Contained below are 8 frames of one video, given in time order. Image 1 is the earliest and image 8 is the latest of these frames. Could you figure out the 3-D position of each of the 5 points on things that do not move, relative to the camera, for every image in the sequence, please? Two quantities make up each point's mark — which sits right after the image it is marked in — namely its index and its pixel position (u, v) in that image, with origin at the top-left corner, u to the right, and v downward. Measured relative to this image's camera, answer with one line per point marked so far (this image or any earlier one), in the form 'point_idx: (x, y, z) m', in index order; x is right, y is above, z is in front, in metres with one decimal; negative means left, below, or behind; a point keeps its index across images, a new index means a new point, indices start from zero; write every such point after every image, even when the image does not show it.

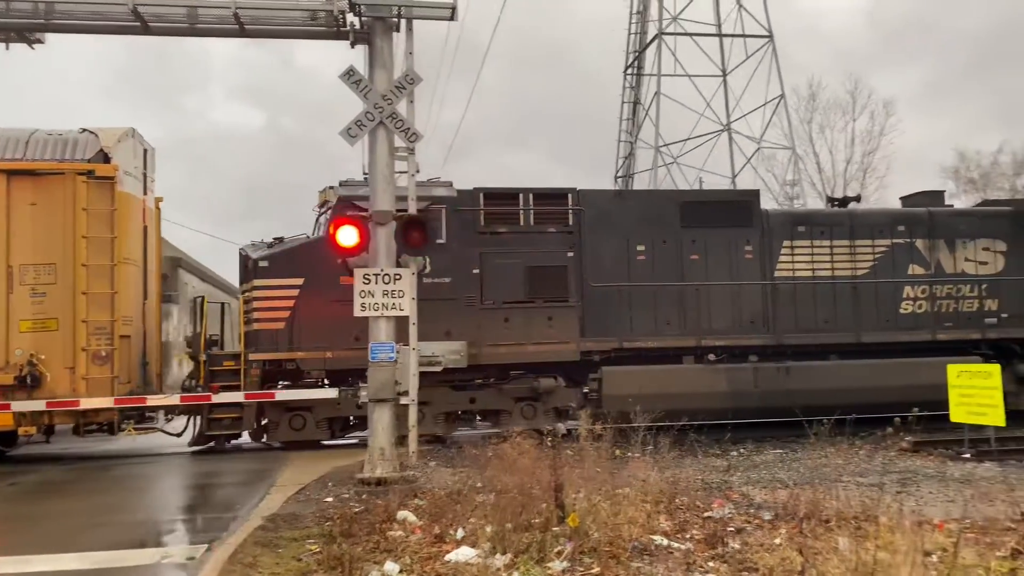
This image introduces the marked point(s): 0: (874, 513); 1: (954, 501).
0: (+3.1, -1.9, +6.0) m
1: (+3.9, -1.9, +6.2) m
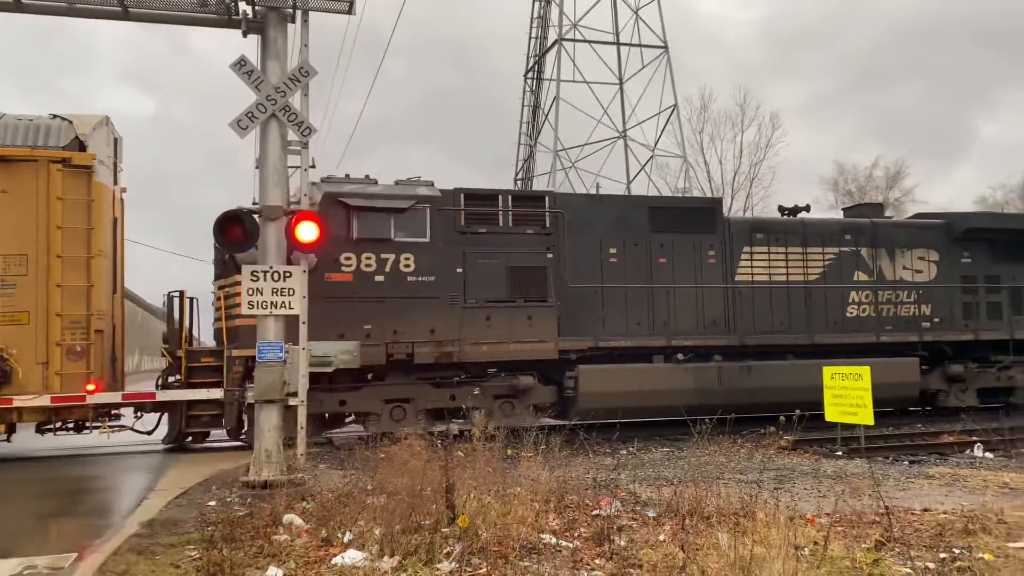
0: (+2.1, -2.0, +6.2) m
1: (+2.9, -1.9, +6.4) m
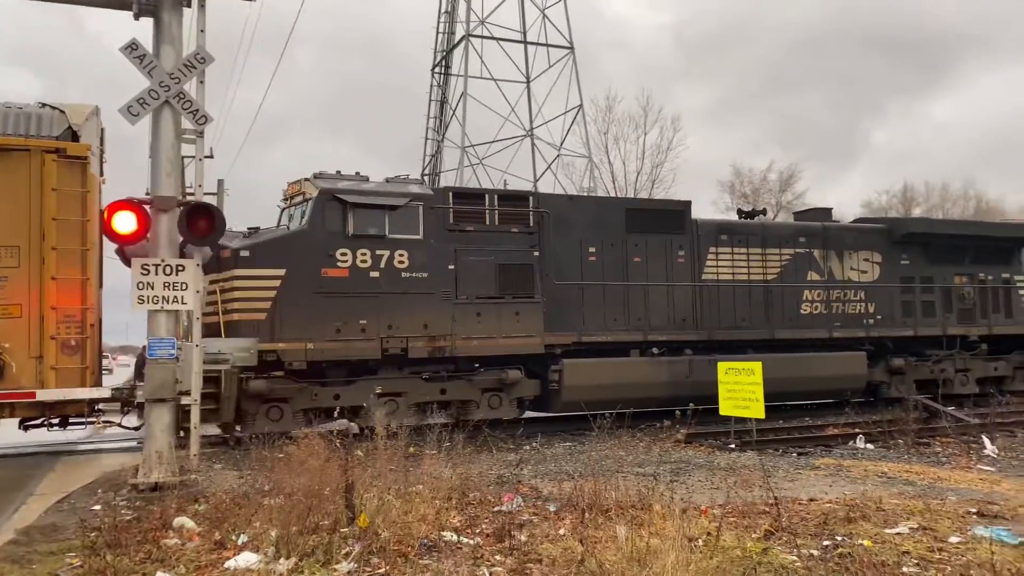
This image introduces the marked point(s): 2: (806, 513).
0: (+1.2, -1.9, +6.3) m
1: (+1.9, -1.9, +6.6) m
2: (+2.6, -2.0, +6.3) m
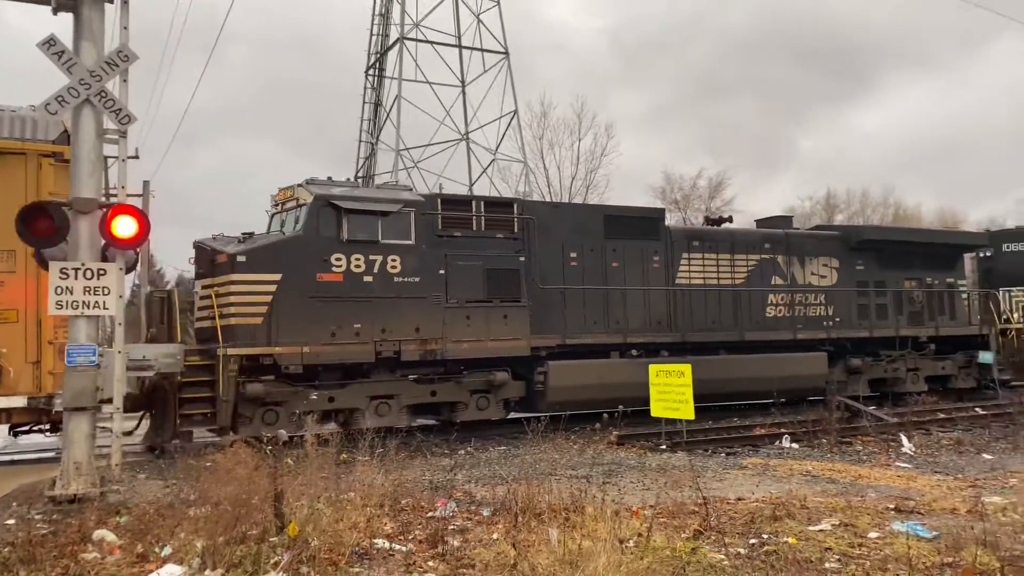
0: (+0.6, -2.0, +6.4) m
1: (+1.3, -1.9, +6.7) m
2: (+2.0, -2.1, +6.4) m
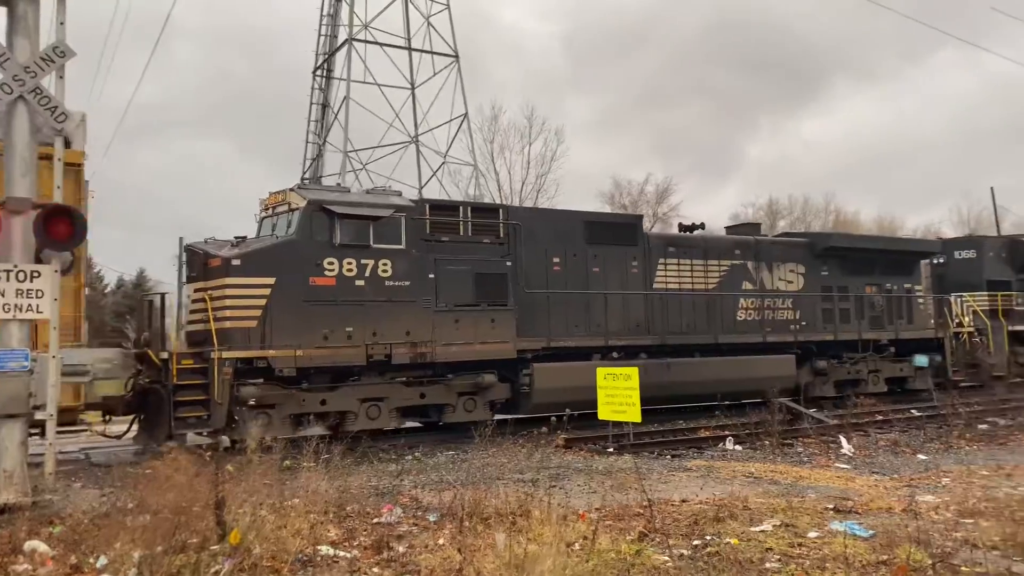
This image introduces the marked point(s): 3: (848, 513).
0: (+0.1, -2.0, +6.4) m
1: (+0.8, -2.0, +6.7) m
2: (+1.5, -2.1, +6.5) m
3: (+3.1, -2.0, +6.4) m
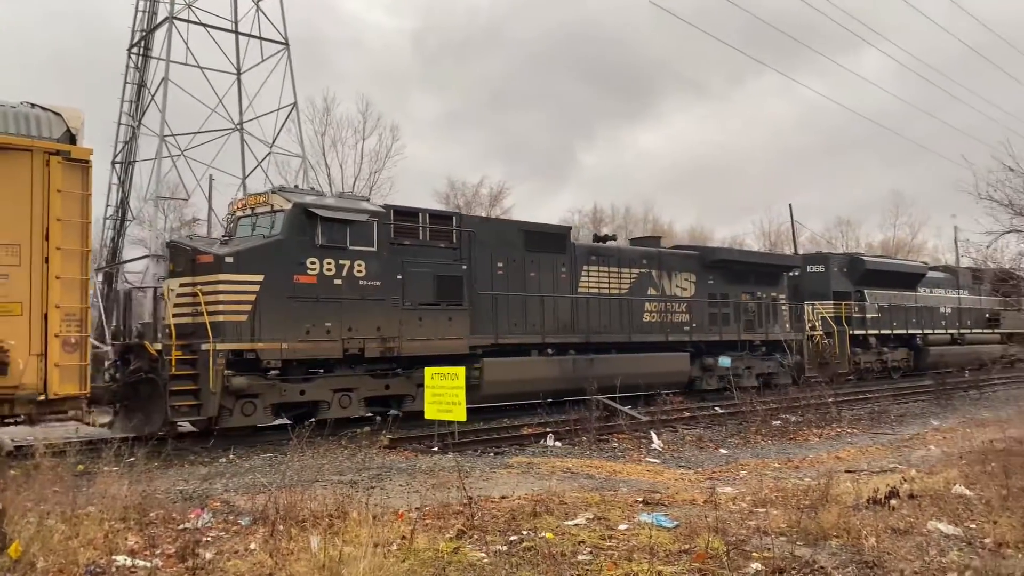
0: (-1.5, -2.0, +6.3) m
1: (-0.9, -2.0, +6.7) m
2: (-0.1, -2.1, +6.6) m
3: (+1.4, -2.1, +6.7) m
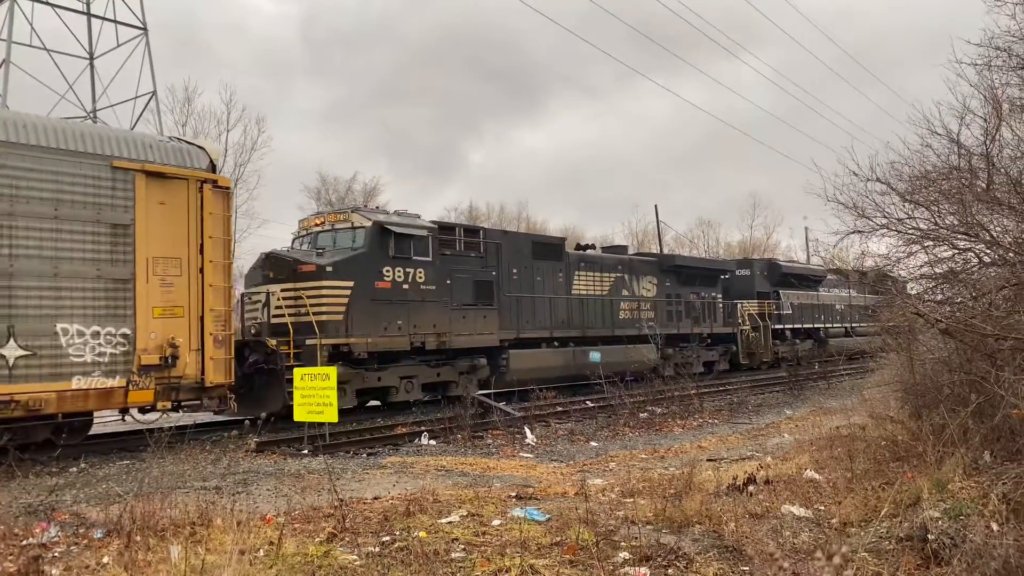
0: (-2.6, -2.0, +6.0) m
1: (-2.1, -1.9, +6.5) m
2: (-1.3, -2.1, +6.5) m
3: (+0.2, -2.1, +6.8) m
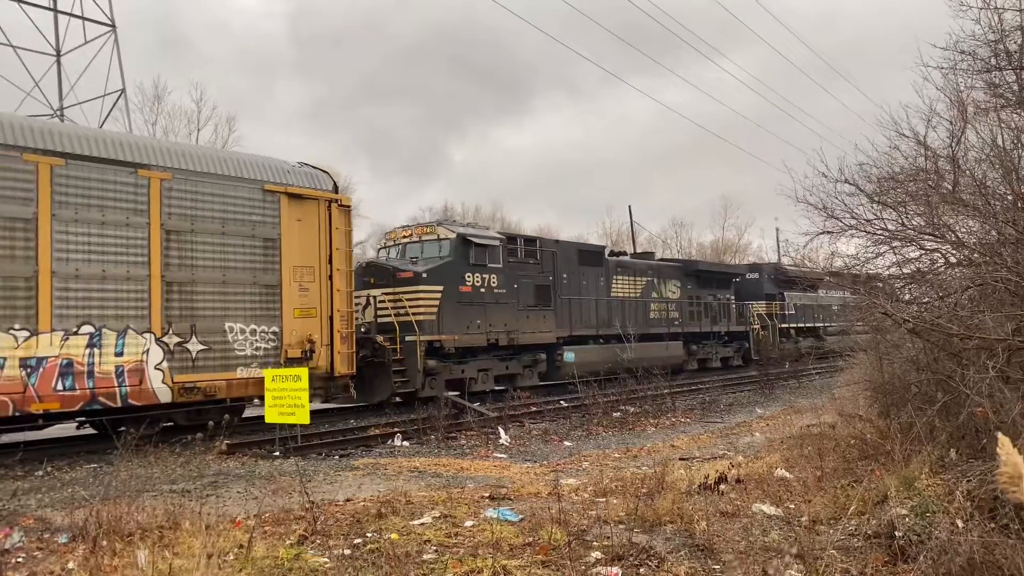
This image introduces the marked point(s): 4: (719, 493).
0: (-2.9, -2.0, +6.0) m
1: (-2.3, -1.9, +6.5) m
2: (-1.6, -2.1, +6.4) m
3: (-0.1, -2.1, +6.8) m
4: (+2.1, -2.1, +7.0) m
